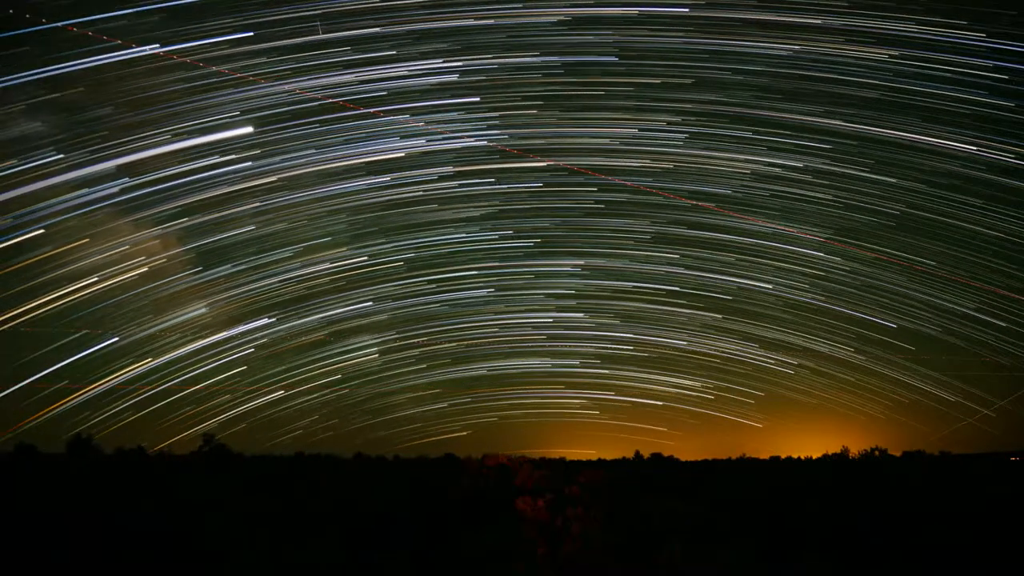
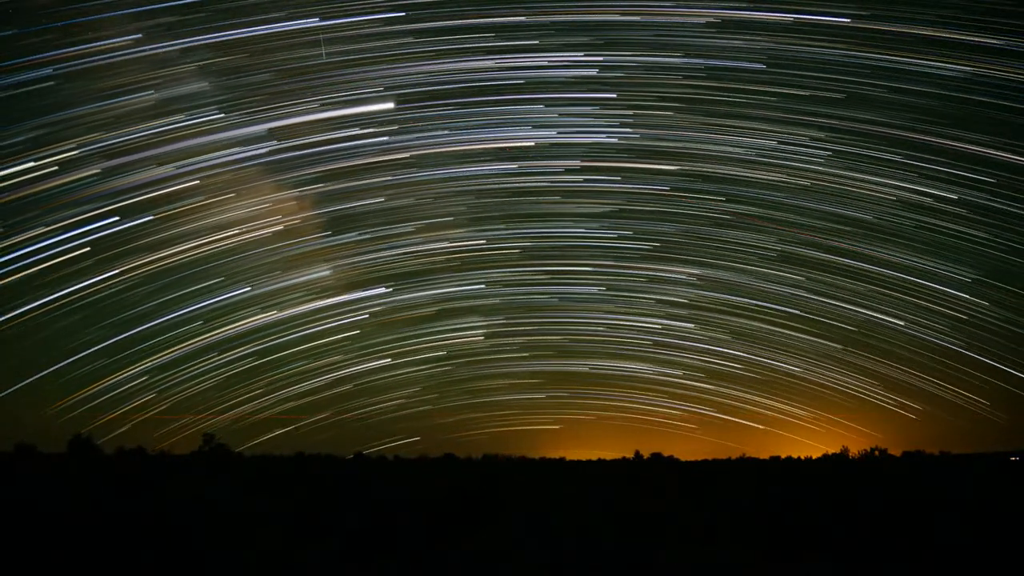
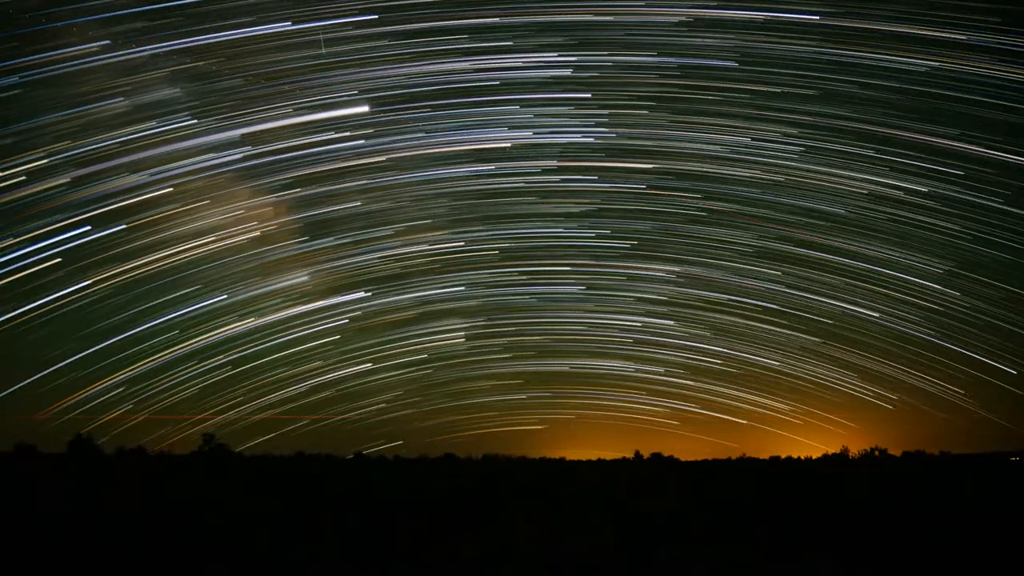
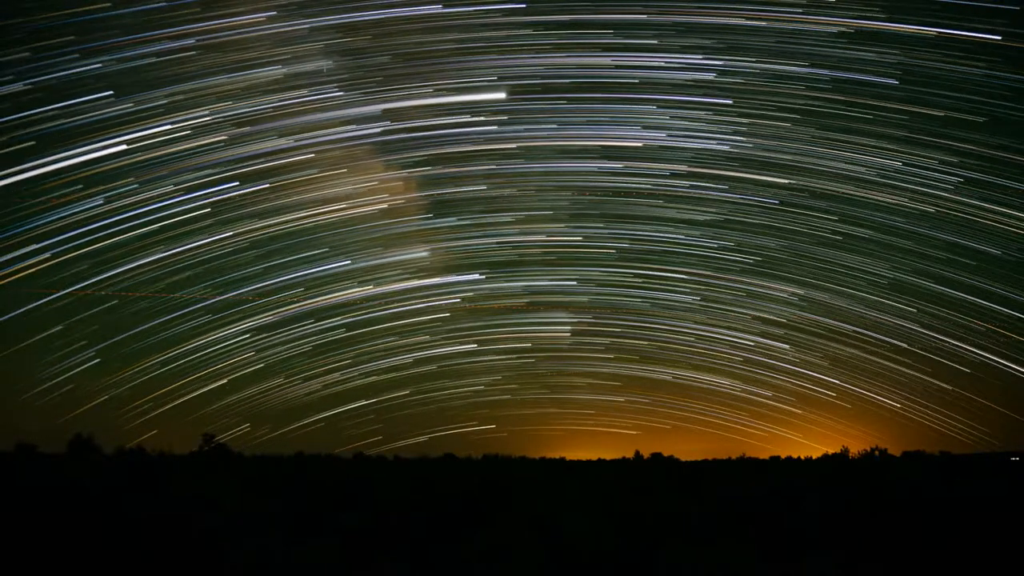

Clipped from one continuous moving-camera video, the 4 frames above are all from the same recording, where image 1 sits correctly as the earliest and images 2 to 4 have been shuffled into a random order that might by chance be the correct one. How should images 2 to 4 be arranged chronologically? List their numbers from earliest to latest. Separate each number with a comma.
3, 2, 4
